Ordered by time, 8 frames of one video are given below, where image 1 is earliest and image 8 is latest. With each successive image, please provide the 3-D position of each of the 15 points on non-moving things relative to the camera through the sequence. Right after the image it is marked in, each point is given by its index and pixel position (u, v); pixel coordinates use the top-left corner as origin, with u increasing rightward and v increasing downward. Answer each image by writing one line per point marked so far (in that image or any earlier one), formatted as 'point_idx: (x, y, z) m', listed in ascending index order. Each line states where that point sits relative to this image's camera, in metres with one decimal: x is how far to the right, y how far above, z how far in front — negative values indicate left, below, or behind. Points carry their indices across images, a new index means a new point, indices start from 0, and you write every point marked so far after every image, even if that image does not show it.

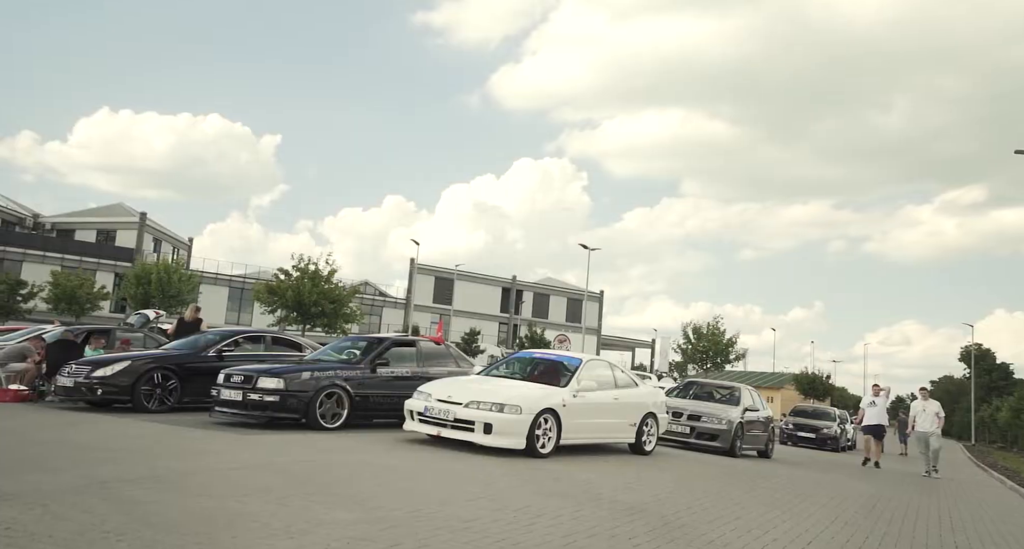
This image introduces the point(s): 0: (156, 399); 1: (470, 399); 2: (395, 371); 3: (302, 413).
0: (-5.9, -2.1, +12.7) m
1: (-0.6, -1.7, +10.4) m
2: (-1.9, -1.5, +12.2) m
3: (-3.0, -2.0, +10.9) m
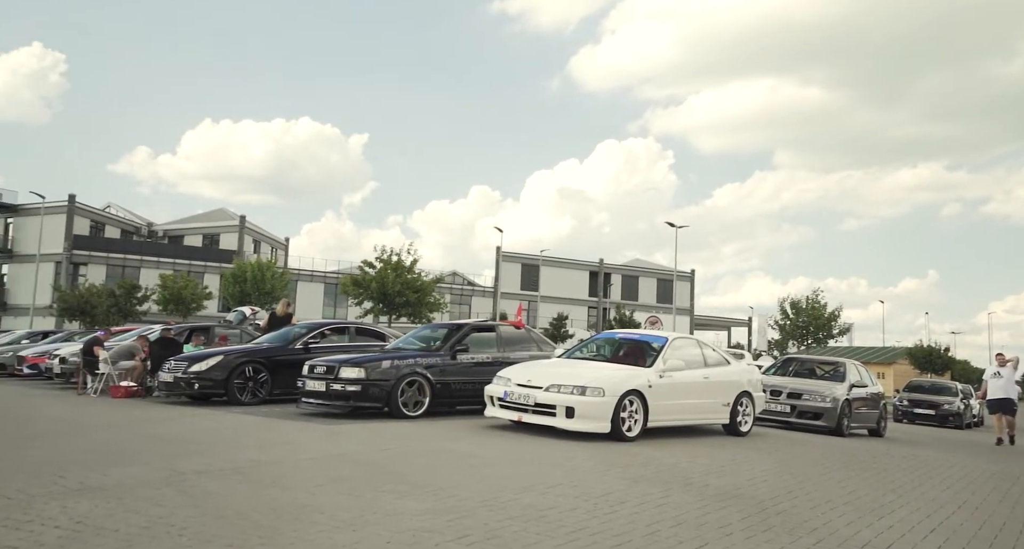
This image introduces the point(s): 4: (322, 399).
0: (-4.5, -2.0, +13.0) m
1: (+0.5, -1.4, +10.1) m
2: (-0.6, -1.3, +12.0) m
3: (-1.8, -1.8, +10.9) m
4: (-2.8, -1.8, +11.1) m
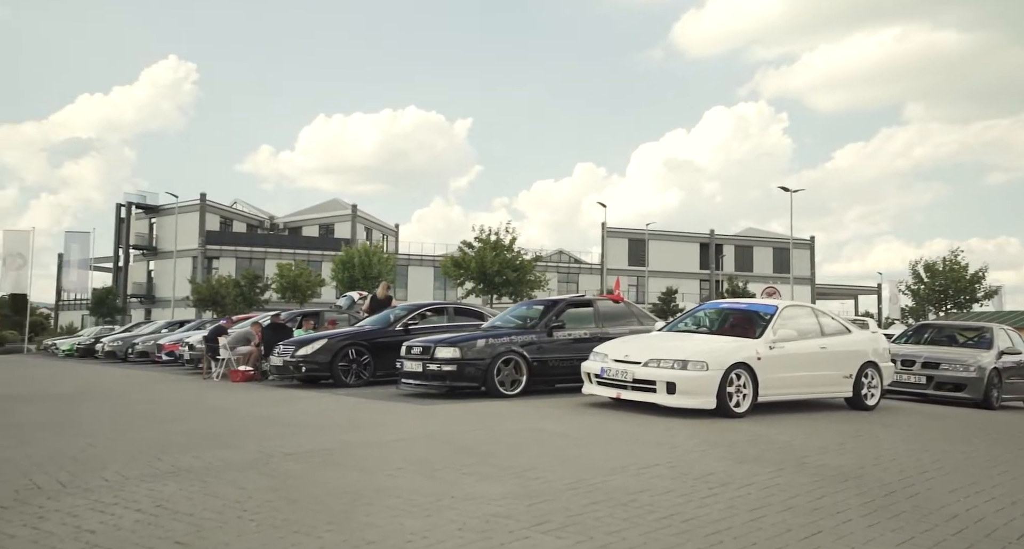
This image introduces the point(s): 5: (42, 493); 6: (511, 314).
0: (-2.8, -1.7, +13.2) m
1: (+1.7, -1.0, +9.6) m
2: (+0.9, -0.9, +11.6) m
3: (-0.4, -1.5, +10.8) m
4: (-1.4, -1.5, +11.1) m
5: (-2.9, -1.4, +4.7) m
6: (0.0, -0.6, +12.2) m
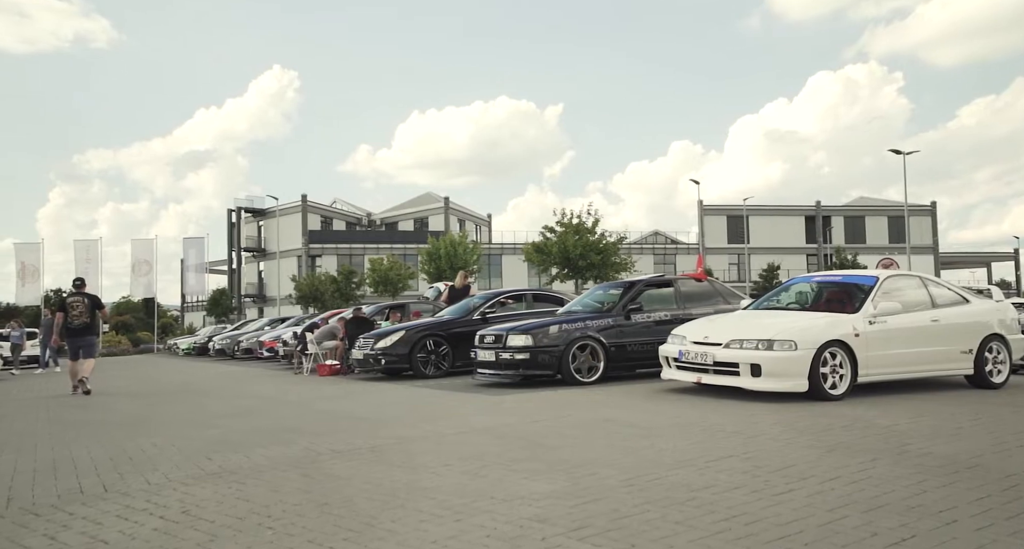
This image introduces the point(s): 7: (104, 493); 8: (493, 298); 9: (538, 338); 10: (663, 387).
0: (-1.4, -1.5, +13.1) m
1: (+2.6, -0.7, +8.9) m
2: (+2.0, -0.6, +11.0) m
3: (+0.6, -1.3, +10.4) m
4: (-0.3, -1.3, +10.7) m
5: (-2.6, -1.4, +4.7) m
6: (+1.2, -0.4, +11.7) m
7: (-2.5, -1.4, +4.7) m
8: (-0.3, -0.4, +13.5) m
9: (+0.3, -0.9, +10.3) m
10: (+2.0, -1.5, +10.0) m
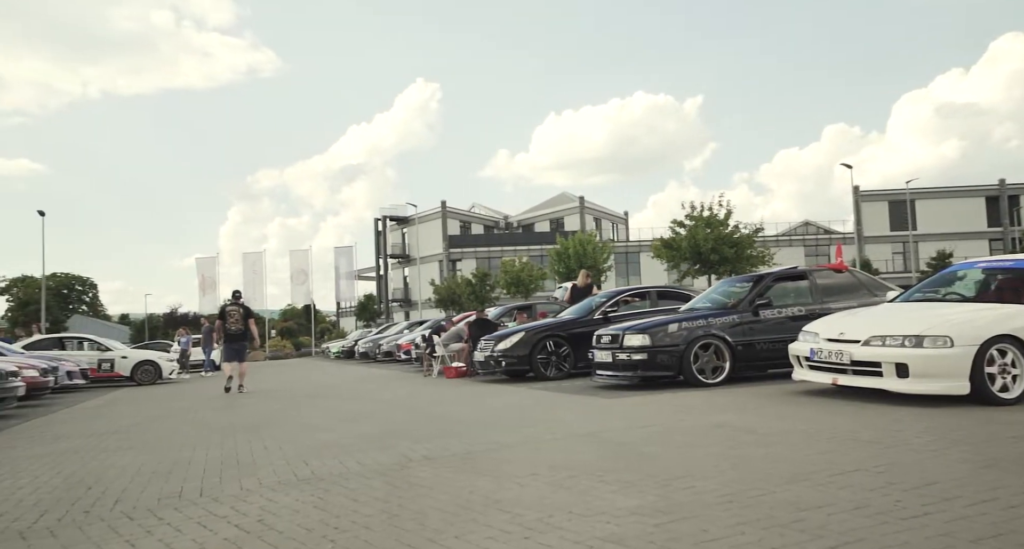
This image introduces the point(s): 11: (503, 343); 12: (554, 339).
0: (+0.7, -1.5, +12.8) m
1: (+3.7, -0.6, +8.0) m
2: (+3.6, -0.5, +10.2) m
3: (+2.1, -1.2, +9.8) m
4: (+1.3, -1.3, +10.3) m
5: (-2.1, -1.4, +4.8) m
6: (+2.9, -0.3, +11.0) m
7: (-2.0, -1.4, +4.8) m
8: (+1.8, -0.4, +13.0) m
9: (+1.8, -0.8, +9.8) m
10: (+3.4, -1.4, +9.2) m
11: (-0.2, -1.2, +12.9) m
12: (+0.7, -1.1, +12.8) m
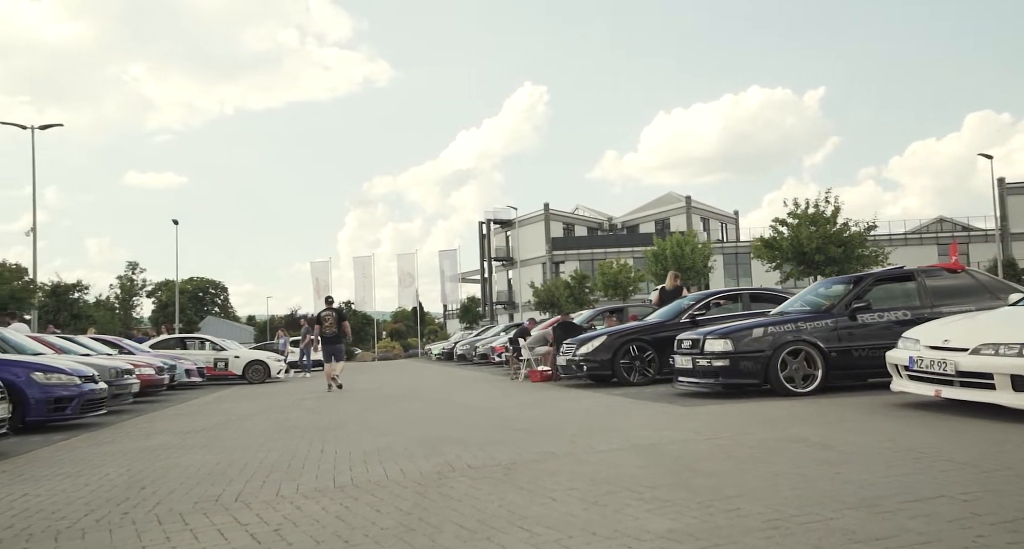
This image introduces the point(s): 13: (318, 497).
0: (+2.0, -1.6, +12.3) m
1: (+4.4, -0.6, +7.1) m
2: (+4.5, -0.5, +9.3) m
3: (+3.0, -1.2, +9.1) m
4: (+2.3, -1.3, +9.8) m
5: (-1.9, -1.4, +4.8) m
6: (+3.9, -0.3, +10.2) m
7: (-1.8, -1.4, +4.8) m
8: (+3.1, -0.4, +12.4) m
9: (+2.7, -0.8, +9.2) m
10: (+4.2, -1.4, +8.3) m
11: (+1.2, -1.2, +12.5) m
12: (+2.0, -1.1, +12.3) m
13: (-1.2, -1.4, +4.8) m
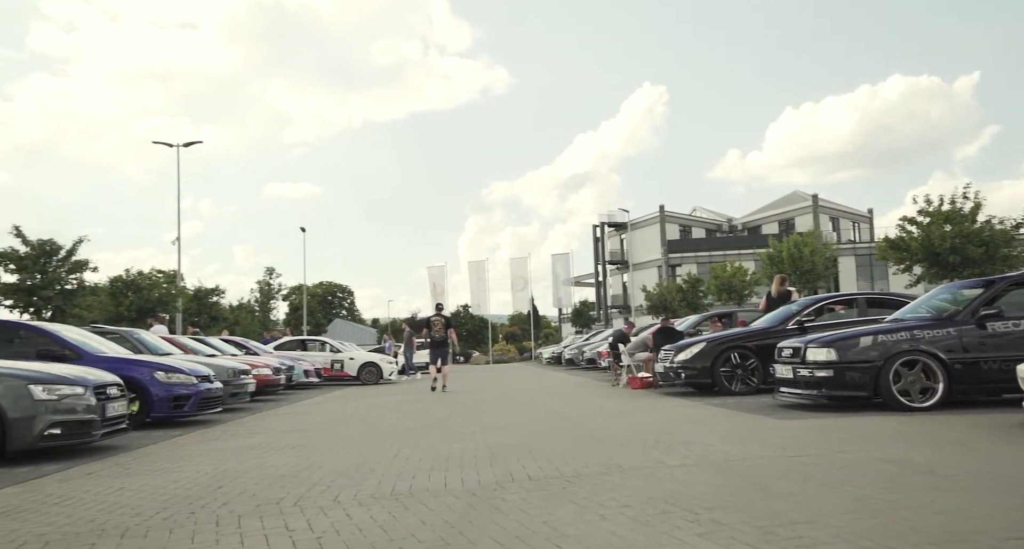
0: (+3.5, -1.6, +11.7) m
1: (+5.0, -0.6, +6.2) m
2: (+5.5, -0.5, +8.3) m
3: (+4.0, -1.3, +8.4) m
4: (+3.4, -1.4, +9.1) m
5: (-1.6, -1.5, +4.9) m
6: (+5.1, -0.3, +9.3) m
7: (-1.4, -1.5, +4.9) m
8: (+4.6, -0.5, +11.6) m
9: (+3.7, -0.9, +8.5) m
10: (+5.0, -1.4, +7.5) m
11: (+2.7, -1.3, +12.0) m
12: (+3.5, -1.2, +11.7) m
13: (-0.9, -1.4, +4.8) m
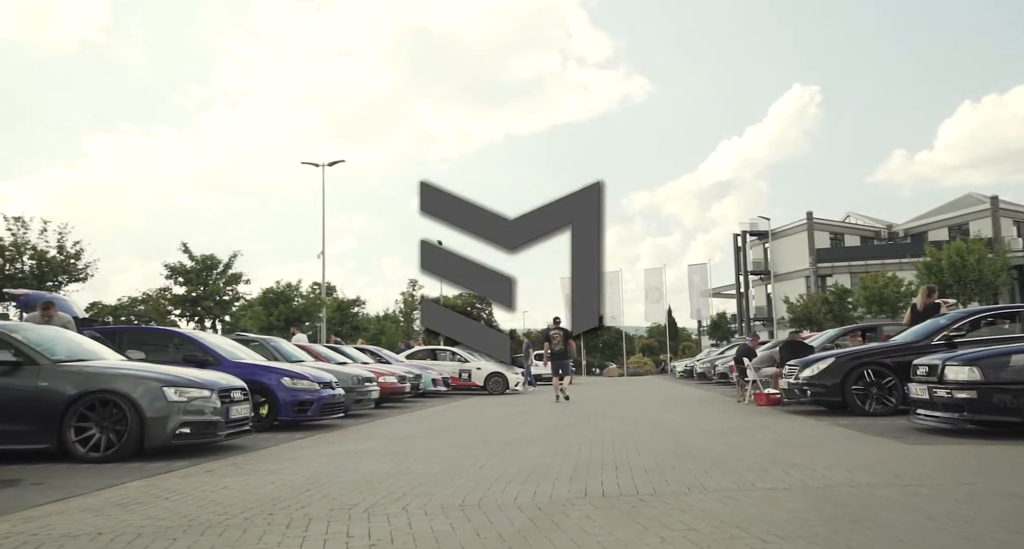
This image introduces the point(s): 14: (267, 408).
0: (+5.1, -1.8, +10.8) m
1: (+5.6, -0.7, +5.1) m
2: (+6.5, -0.6, +7.1) m
3: (+5.0, -1.4, +7.4) m
4: (+4.5, -1.5, +8.3) m
5: (-1.1, -1.6, +5.0) m
6: (+6.2, -0.4, +8.2) m
7: (-1.0, -1.5, +5.0) m
8: (+6.2, -0.6, +10.5) m
9: (+4.7, -0.9, +7.6) m
10: (+5.8, -1.5, +6.3) m
11: (+4.4, -1.4, +11.2) m
12: (+5.1, -1.3, +10.8) m
13: (-0.5, -1.5, +4.8) m
14: (-3.8, -2.1, +12.0) m
